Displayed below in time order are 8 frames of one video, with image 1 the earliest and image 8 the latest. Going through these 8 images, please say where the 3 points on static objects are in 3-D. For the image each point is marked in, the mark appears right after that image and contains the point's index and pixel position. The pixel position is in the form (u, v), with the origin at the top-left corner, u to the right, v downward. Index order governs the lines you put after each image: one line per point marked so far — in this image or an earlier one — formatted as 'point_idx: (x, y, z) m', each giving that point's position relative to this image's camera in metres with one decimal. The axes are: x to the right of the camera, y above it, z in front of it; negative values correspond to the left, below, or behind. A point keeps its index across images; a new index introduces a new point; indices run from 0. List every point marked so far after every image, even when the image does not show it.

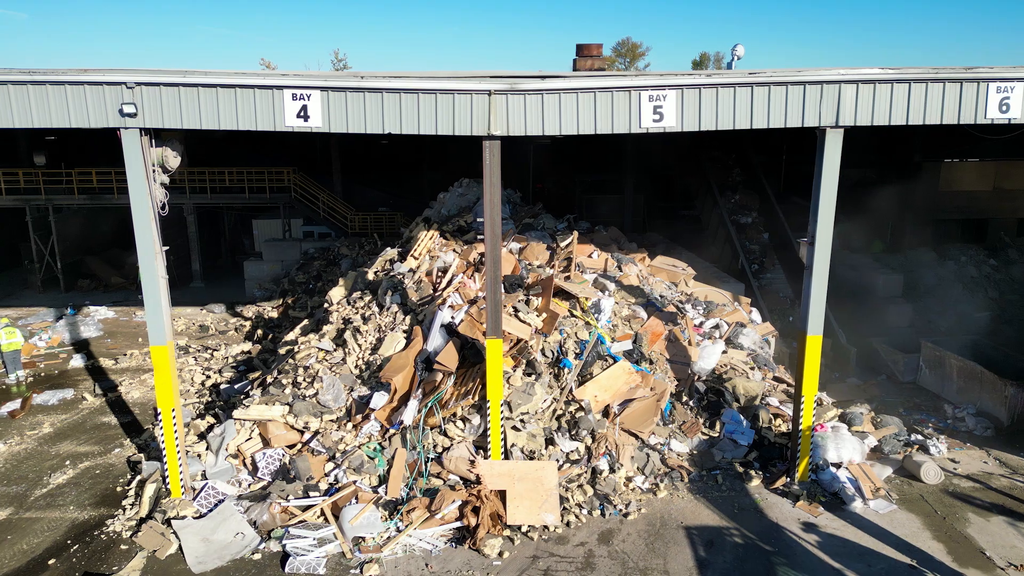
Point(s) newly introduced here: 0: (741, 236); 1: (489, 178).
0: (+6.2, +1.4, +16.6) m
1: (-0.3, +1.5, +8.3) m
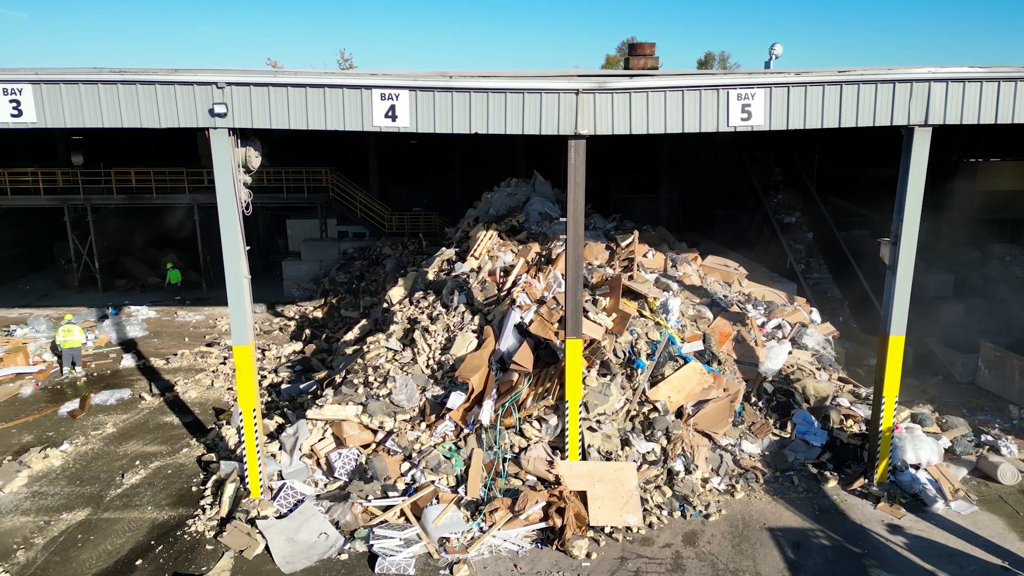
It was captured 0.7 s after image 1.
0: (+7.4, +1.4, +16.5) m
1: (+0.8, +1.5, +8.2) m
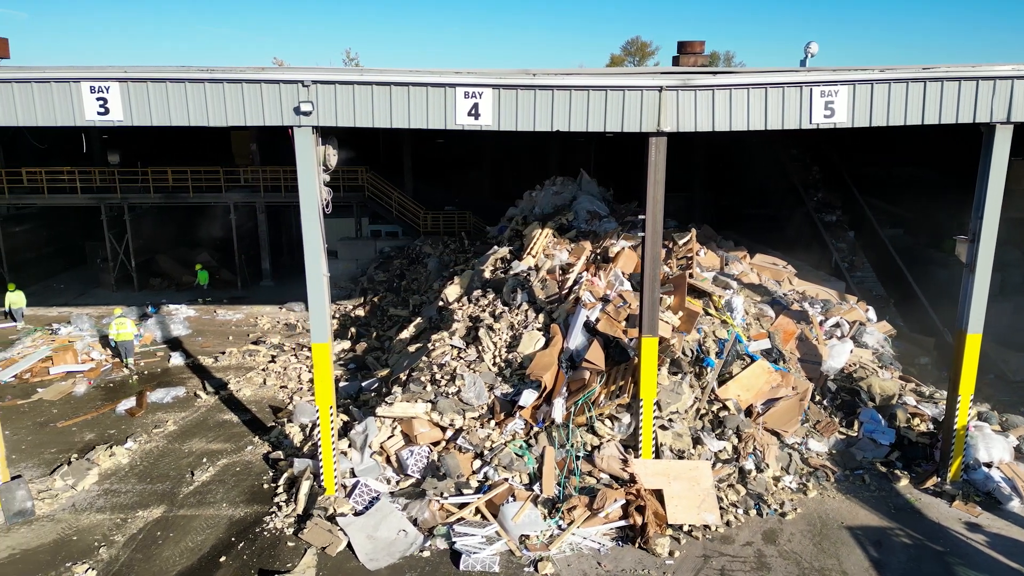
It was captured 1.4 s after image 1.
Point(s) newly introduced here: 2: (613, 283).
0: (+8.5, +1.4, +16.5) m
1: (+1.9, +1.5, +8.2) m
2: (+1.8, +0.1, +10.9) m
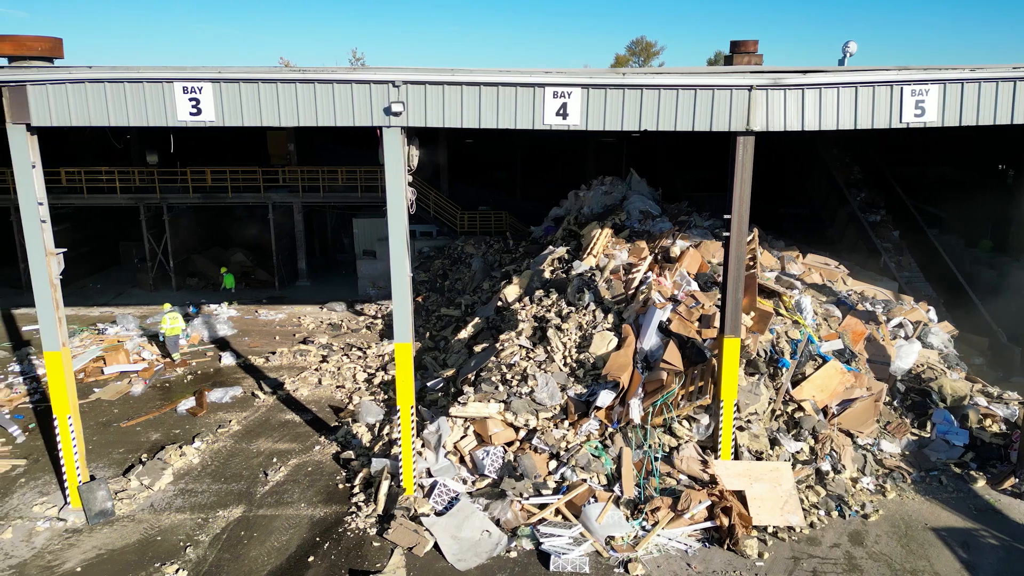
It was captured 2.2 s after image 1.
0: (+9.6, +1.4, +16.4) m
1: (+3.0, +1.5, +8.2) m
2: (+2.9, +0.1, +10.8) m
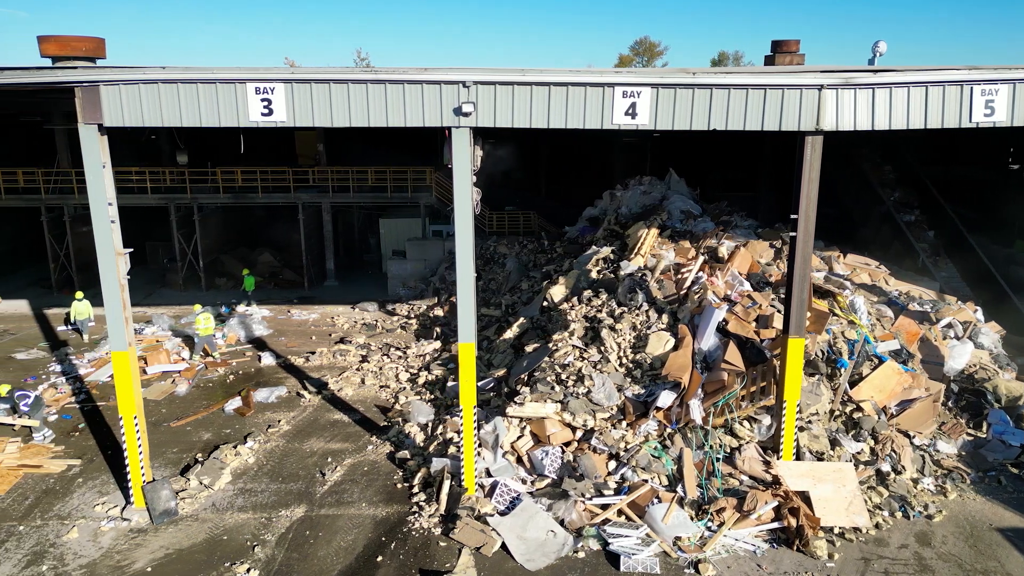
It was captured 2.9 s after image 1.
0: (+10.6, +1.4, +16.4) m
1: (+3.9, +1.5, +8.2) m
2: (+3.8, +0.1, +10.8) m
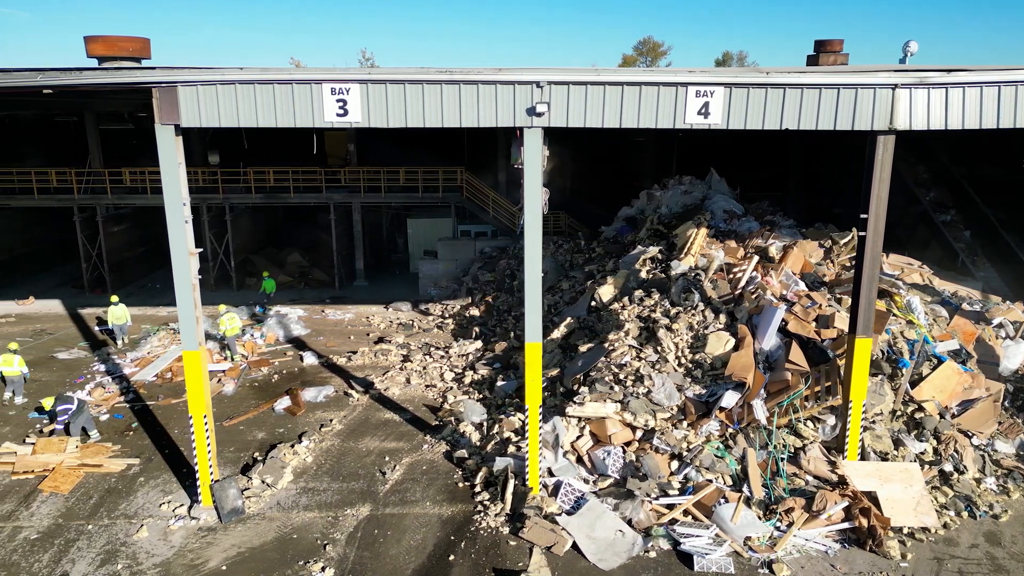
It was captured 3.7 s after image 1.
0: (+11.5, +1.4, +16.4) m
1: (+4.8, +1.5, +8.2) m
2: (+4.8, +0.1, +10.8) m
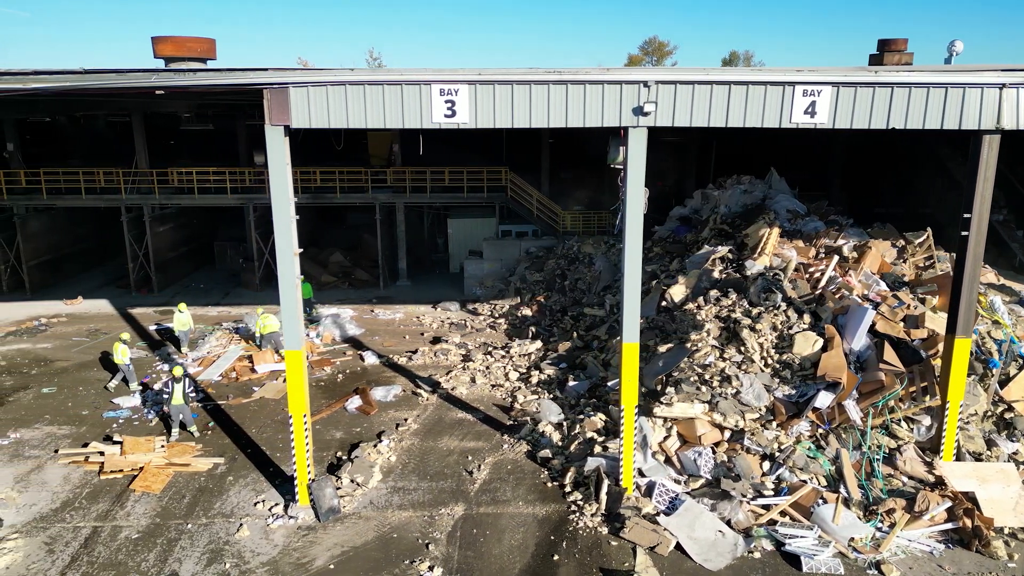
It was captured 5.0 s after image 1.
0: (+13.0, +1.4, +16.3) m
1: (+6.2, +1.5, +8.1) m
2: (+6.2, +0.1, +10.8) m
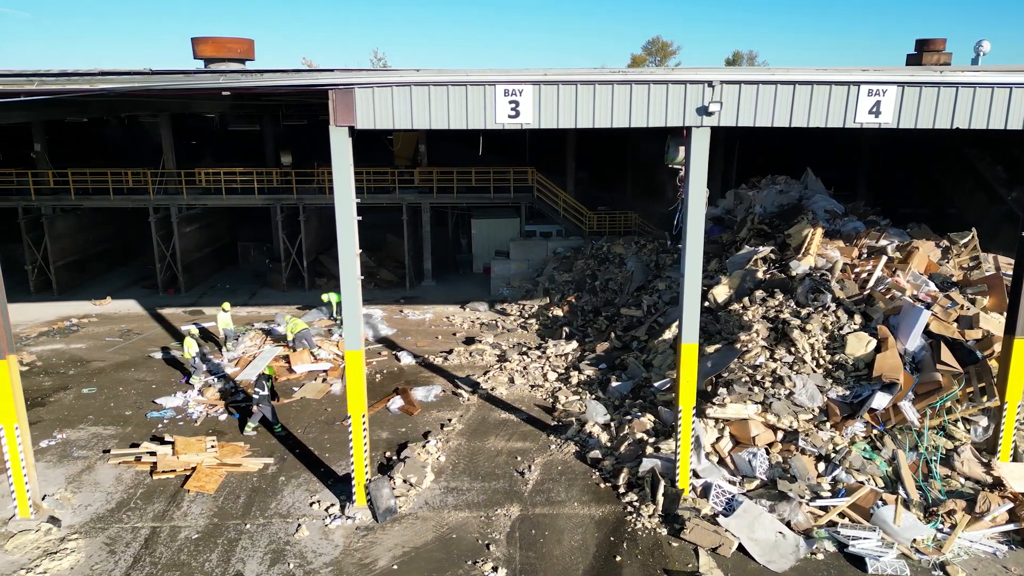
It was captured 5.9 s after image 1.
0: (+13.8, +1.4, +16.2) m
1: (+7.0, +1.5, +8.1) m
2: (+7.0, +0.1, +10.7) m
